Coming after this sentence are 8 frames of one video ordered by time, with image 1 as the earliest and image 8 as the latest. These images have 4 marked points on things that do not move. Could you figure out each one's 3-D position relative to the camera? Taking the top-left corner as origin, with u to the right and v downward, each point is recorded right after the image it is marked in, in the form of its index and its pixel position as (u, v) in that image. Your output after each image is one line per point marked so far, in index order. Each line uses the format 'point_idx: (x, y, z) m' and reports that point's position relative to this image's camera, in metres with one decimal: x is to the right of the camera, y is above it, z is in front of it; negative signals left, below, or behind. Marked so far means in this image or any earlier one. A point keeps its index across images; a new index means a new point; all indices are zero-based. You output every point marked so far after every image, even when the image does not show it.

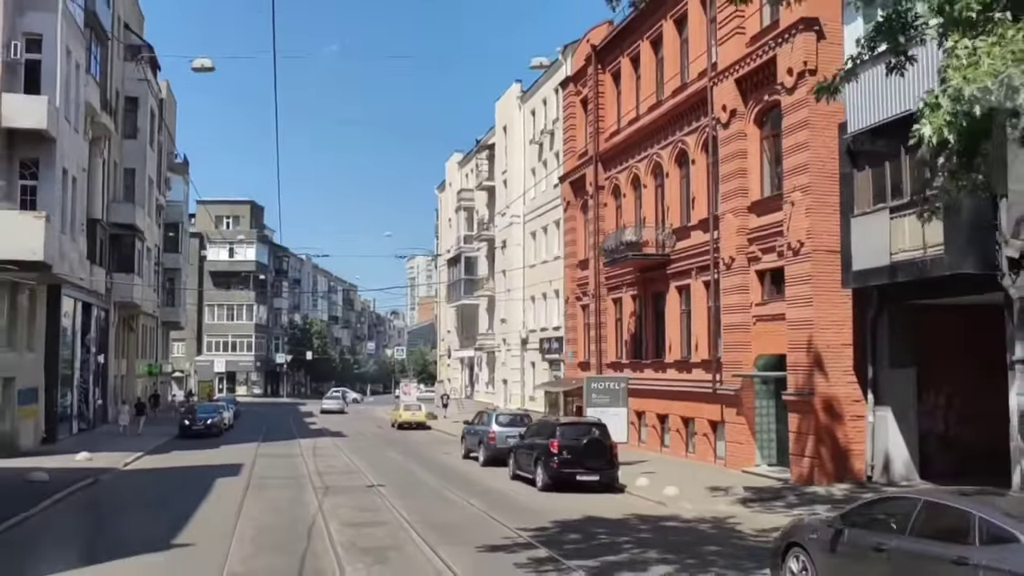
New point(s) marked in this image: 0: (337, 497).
0: (-3.4, -4.1, +18.7) m
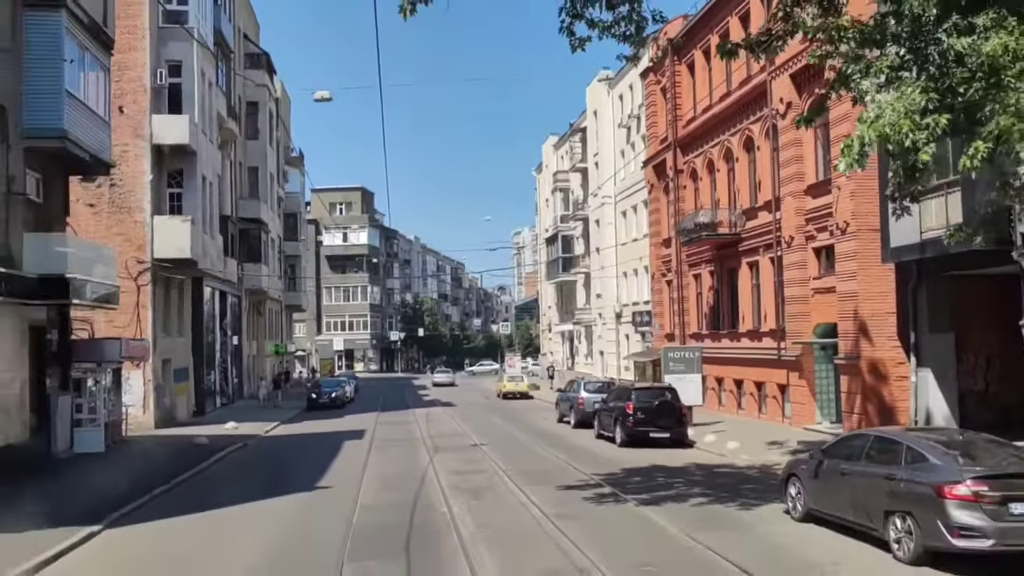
0: (-1.5, -3.9, +22.1) m
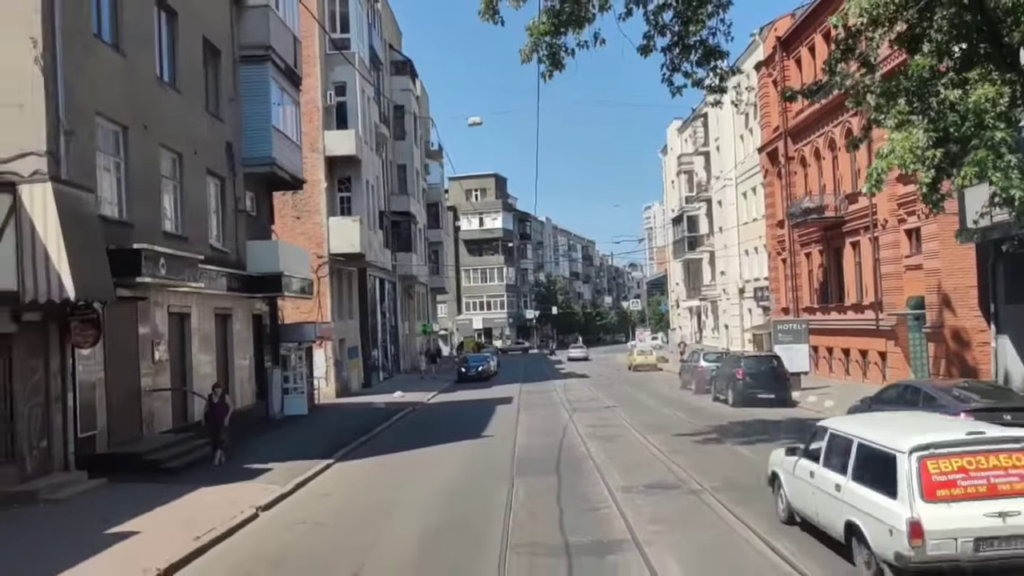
0: (+2.0, -3.5, +26.4) m
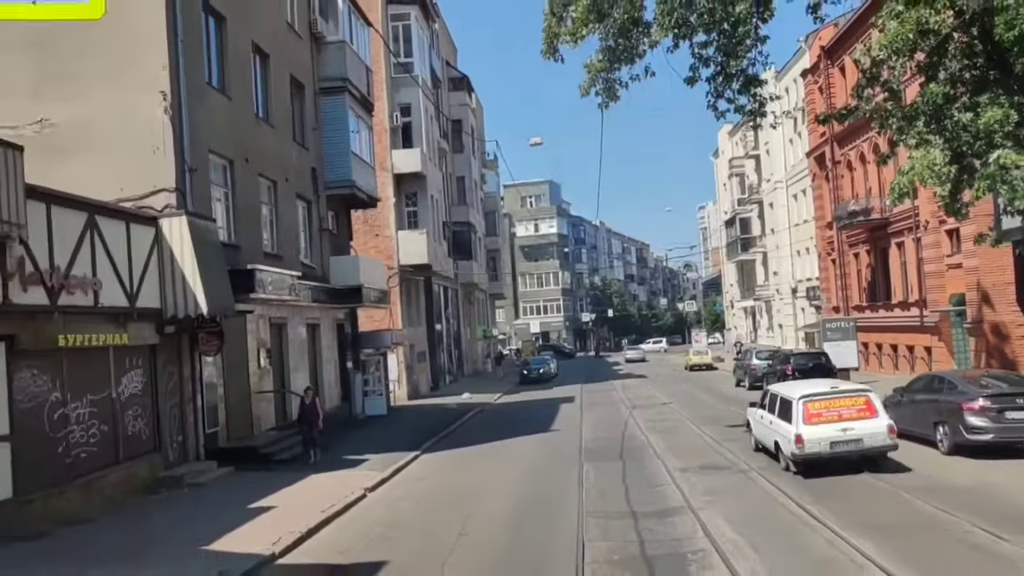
0: (+3.9, -3.6, +28.3) m
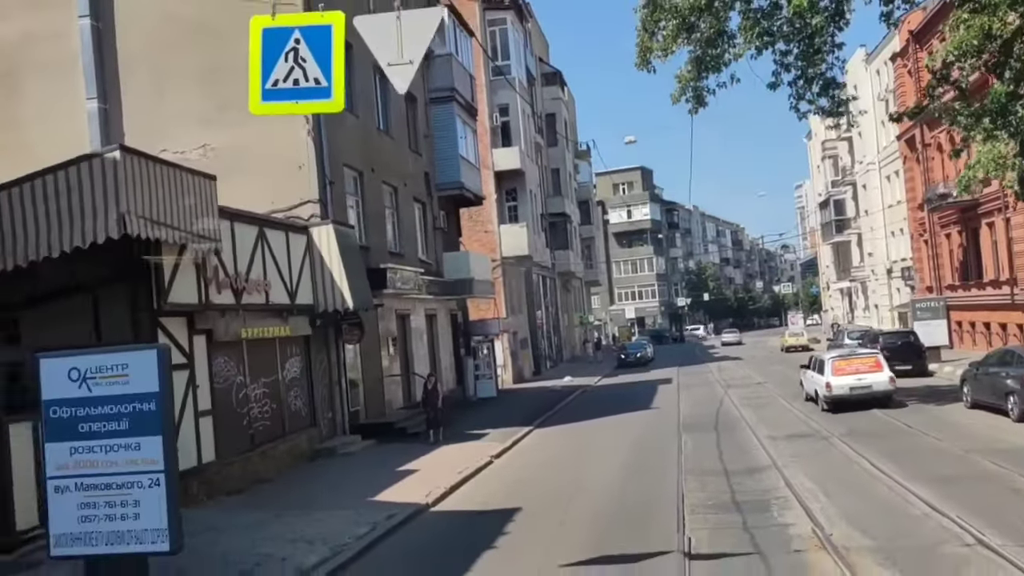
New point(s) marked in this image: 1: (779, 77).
0: (+7.1, -3.2, +30.0) m
1: (+5.5, +4.4, +19.7) m
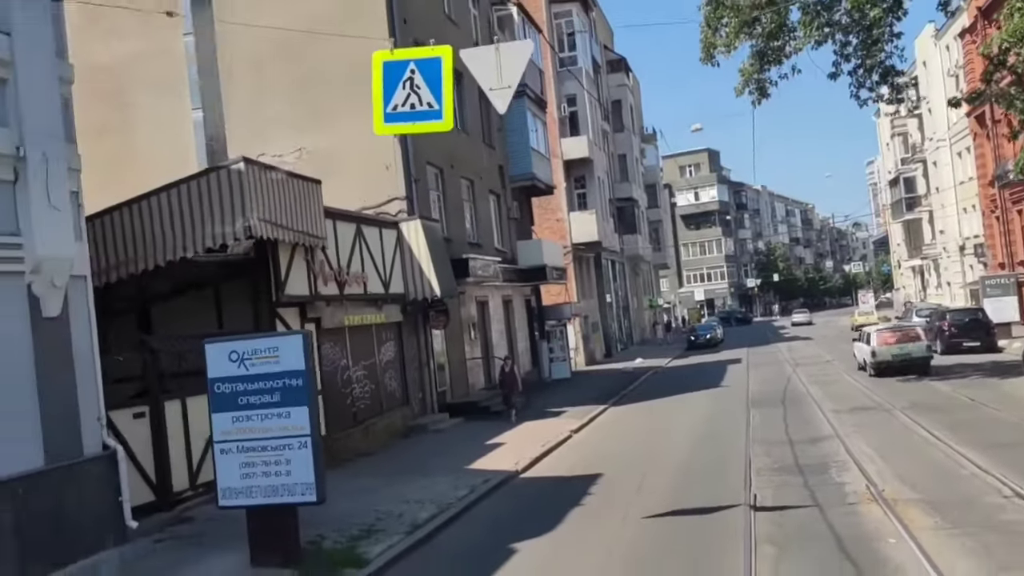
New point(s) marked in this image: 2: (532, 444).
0: (+9.6, -2.6, +30.8) m
1: (+7.1, +4.8, +20.5) m
2: (+0.4, -2.9, +17.7) m
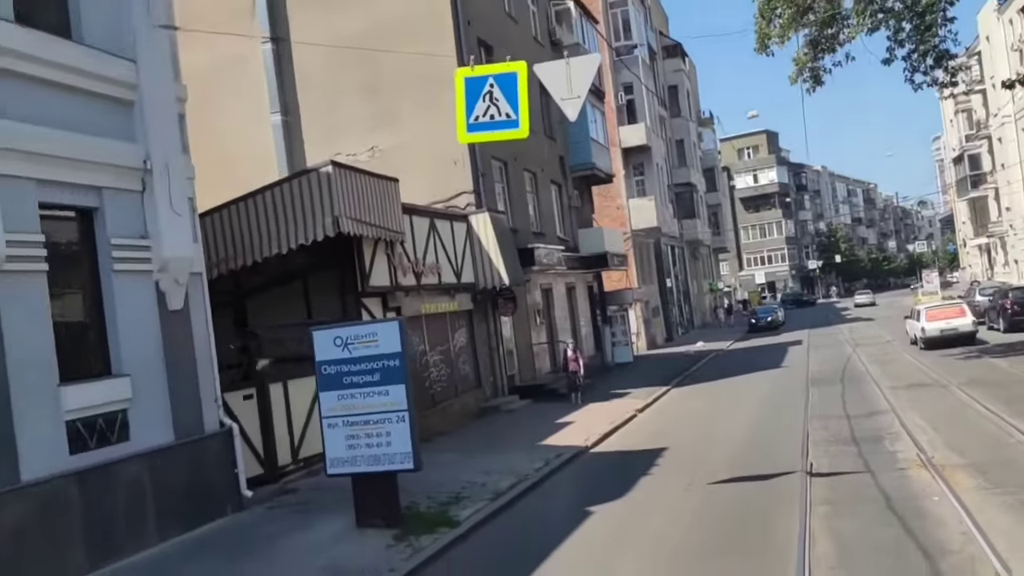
0: (+11.7, -1.9, +31.2) m
1: (+8.4, +5.2, +21.0) m
2: (+1.7, -2.7, +18.7) m
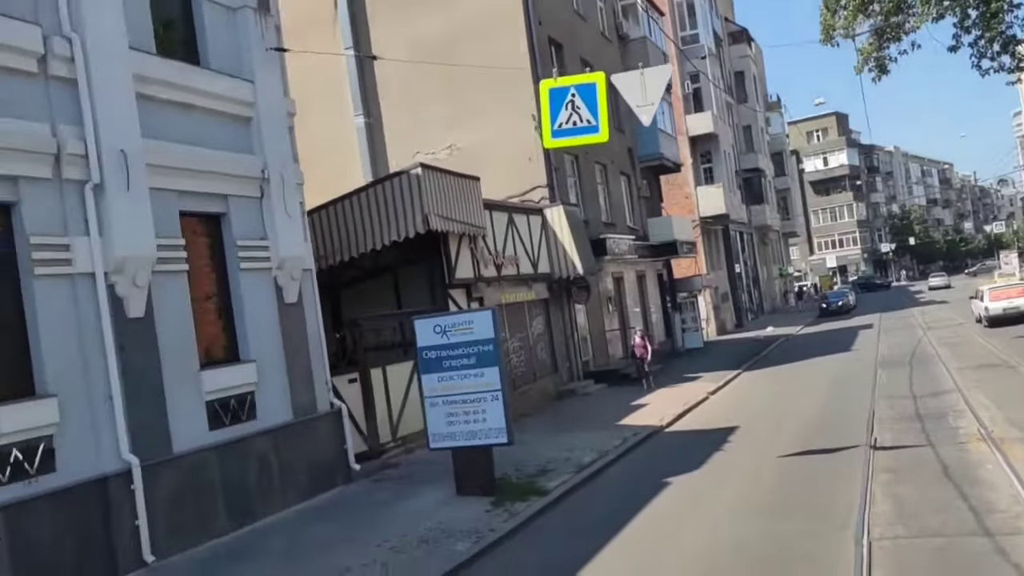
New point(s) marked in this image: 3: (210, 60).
0: (+14.1, -1.4, +31.4) m
1: (+10.1, +5.6, +21.4) m
2: (+3.3, -2.4, +19.6) m
3: (-3.7, +2.8, +11.7) m
